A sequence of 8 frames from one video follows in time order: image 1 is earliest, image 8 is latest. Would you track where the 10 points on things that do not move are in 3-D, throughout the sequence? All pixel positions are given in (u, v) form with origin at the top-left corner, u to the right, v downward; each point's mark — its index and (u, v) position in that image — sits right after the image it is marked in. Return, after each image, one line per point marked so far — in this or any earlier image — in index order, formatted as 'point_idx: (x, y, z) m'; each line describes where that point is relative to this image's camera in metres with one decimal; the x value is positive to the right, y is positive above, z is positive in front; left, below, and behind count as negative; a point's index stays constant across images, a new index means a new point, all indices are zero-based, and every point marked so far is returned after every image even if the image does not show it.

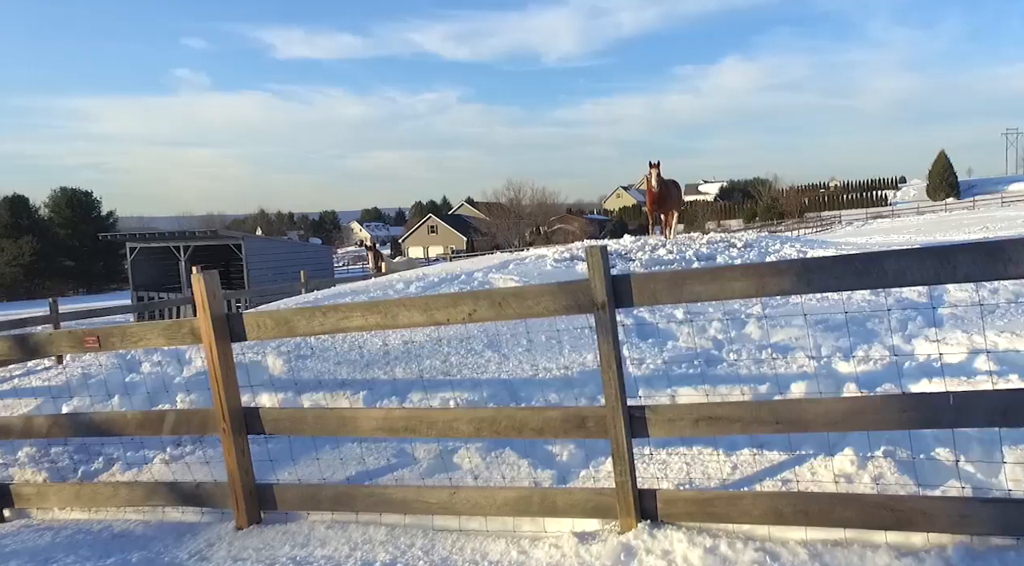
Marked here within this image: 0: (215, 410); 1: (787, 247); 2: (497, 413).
0: (-1.9, -0.8, +4.8) m
1: (+5.9, +0.8, +16.5) m
2: (-0.1, -0.7, +4.3) m
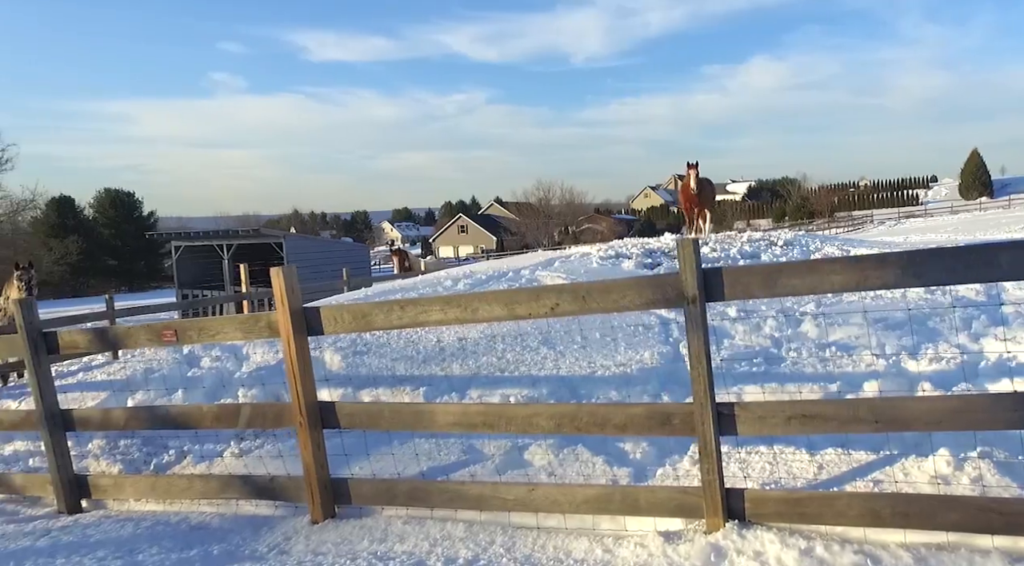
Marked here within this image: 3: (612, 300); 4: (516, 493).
0: (-1.4, -0.8, +4.9) m
1: (+6.7, +0.8, +16.3) m
2: (+0.4, -0.7, +4.3) m
3: (+0.5, -0.1, +4.1) m
4: (0.0, -1.2, +4.5) m
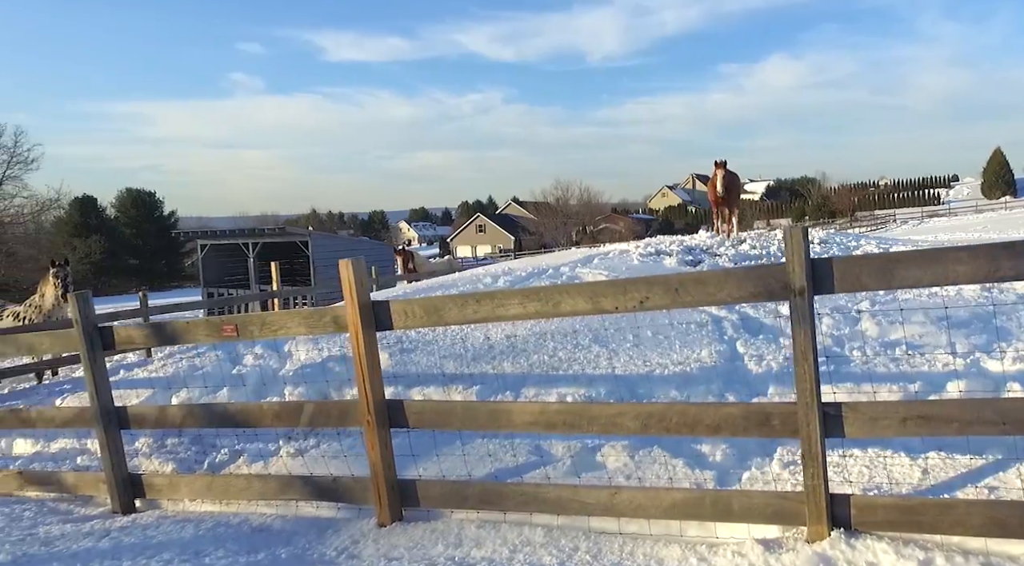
0: (-0.9, -0.7, +4.7) m
1: (+7.3, +0.8, +16.0) m
2: (+0.8, -0.7, +4.1) m
3: (+1.0, -0.1, +3.9) m
4: (+0.5, -1.2, +4.3) m
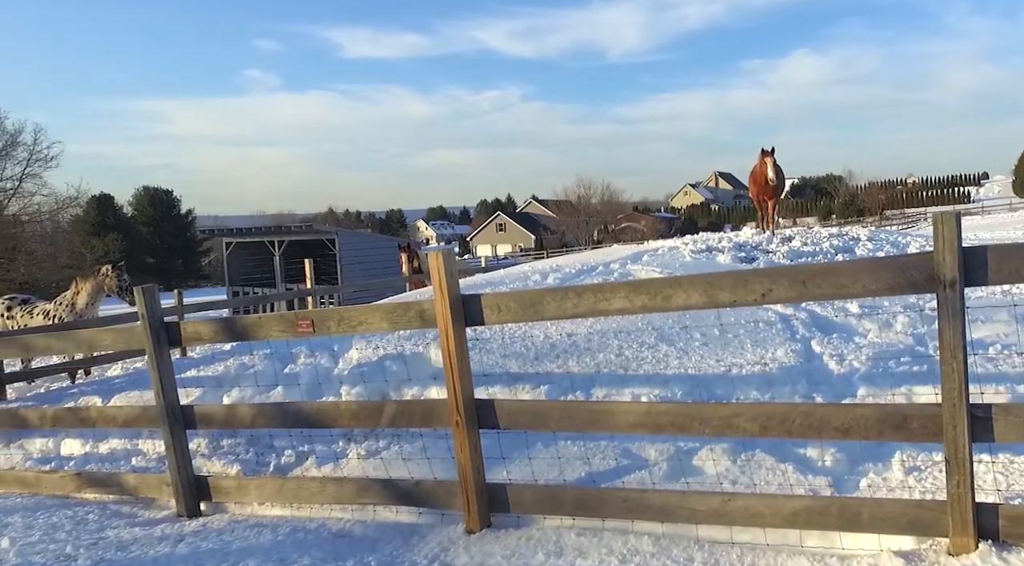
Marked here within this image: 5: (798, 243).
0: (-0.4, -0.7, +4.4) m
1: (+8.1, +0.8, +15.6) m
2: (+1.4, -0.6, +3.8) m
3: (+1.5, 0.0, +3.6) m
4: (+1.0, -1.2, +4.0) m
5: (+4.5, +0.6, +12.1) m
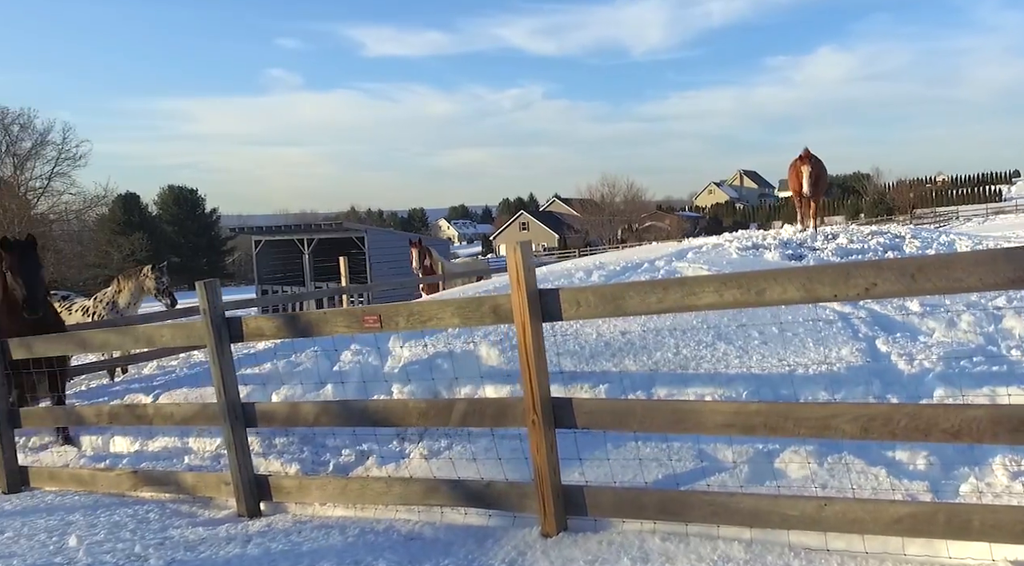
0: (+0.1, -0.6, +4.3) m
1: (+8.7, +0.9, +15.3) m
2: (+1.8, -0.6, +3.6) m
3: (+1.9, 0.0, +3.4) m
4: (+1.4, -1.1, +3.8) m
5: (+5.1, +0.7, +11.8) m
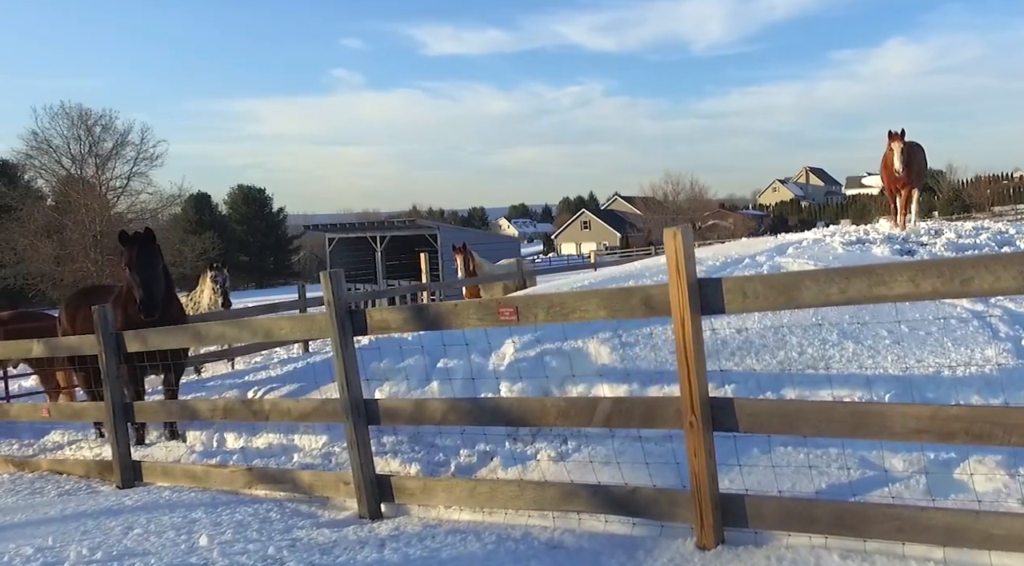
0: (+0.9, -0.6, +3.9) m
1: (+10.2, +0.9, +14.3) m
2: (+2.5, -0.5, +3.2) m
3: (+2.7, +0.1, +2.9) m
4: (+2.2, -1.1, +3.4) m
5: (+6.4, +0.7, +11.1) m
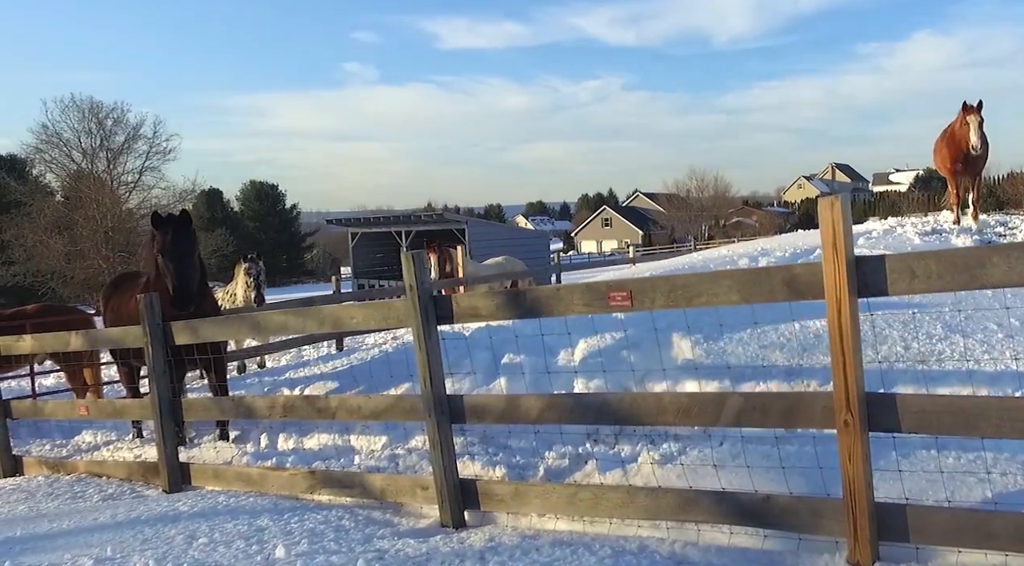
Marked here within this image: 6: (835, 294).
0: (+1.4, -0.5, +3.4) m
1: (+10.9, +1.0, +13.7) m
2: (+3.1, -0.4, +2.6) m
3: (+3.2, +0.2, +2.4) m
4: (+2.7, -1.0, +2.9) m
5: (+7.0, +0.8, +10.5) m
6: (+1.4, 0.0, +3.3) m
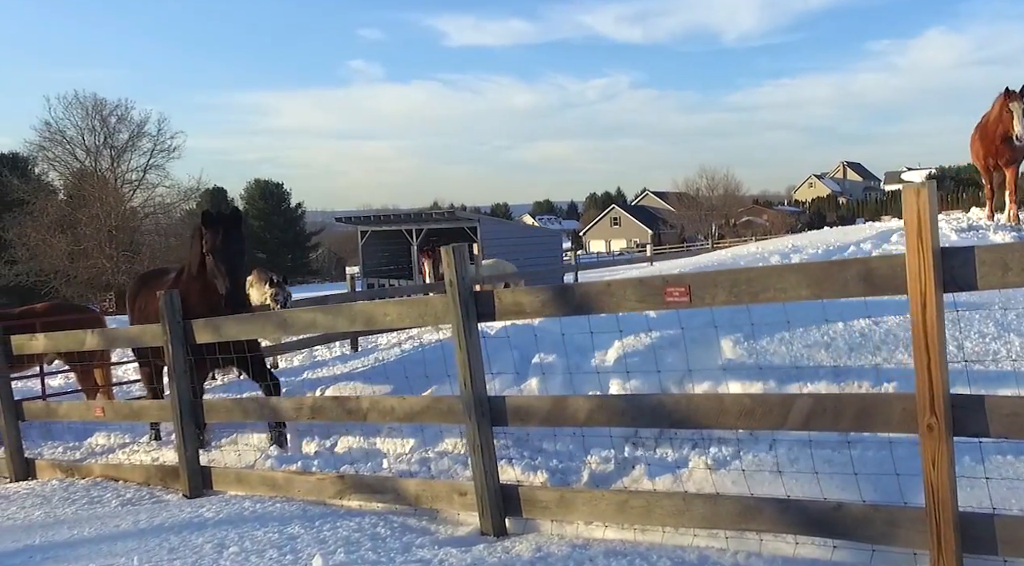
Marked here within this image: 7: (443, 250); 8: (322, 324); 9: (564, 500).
0: (+1.6, -0.5, +3.2) m
1: (+11.2, +1.0, +13.4) m
2: (+3.3, -0.4, +2.3) m
3: (+3.4, +0.2, +2.1) m
4: (+3.0, -0.9, +2.6) m
5: (+7.3, +0.8, +10.2) m
6: (+1.6, 0.0, +3.1) m
7: (-0.4, +0.2, +4.0) m
8: (-1.1, -0.2, +4.6) m
9: (+0.3, -1.1, +4.0) m
